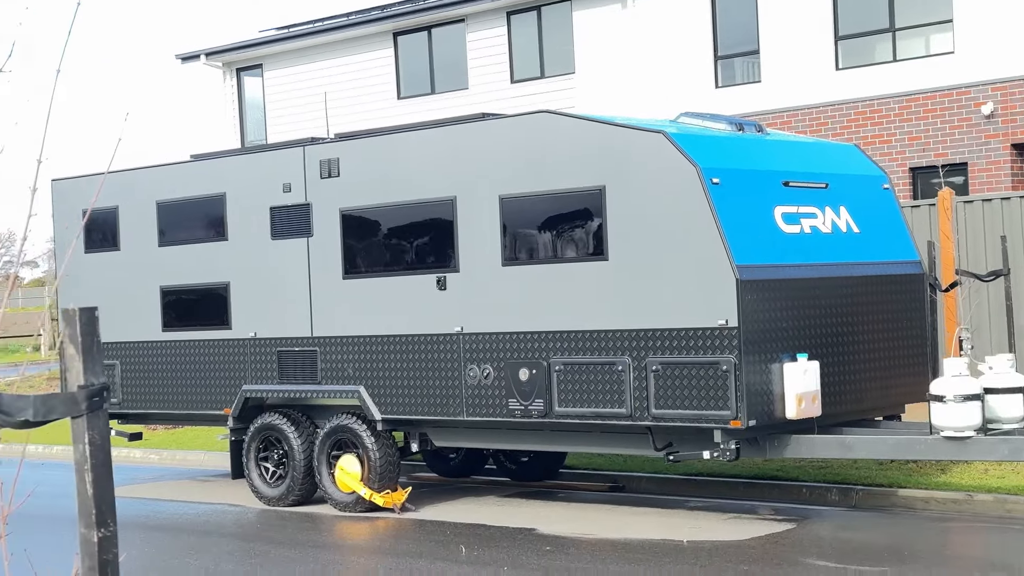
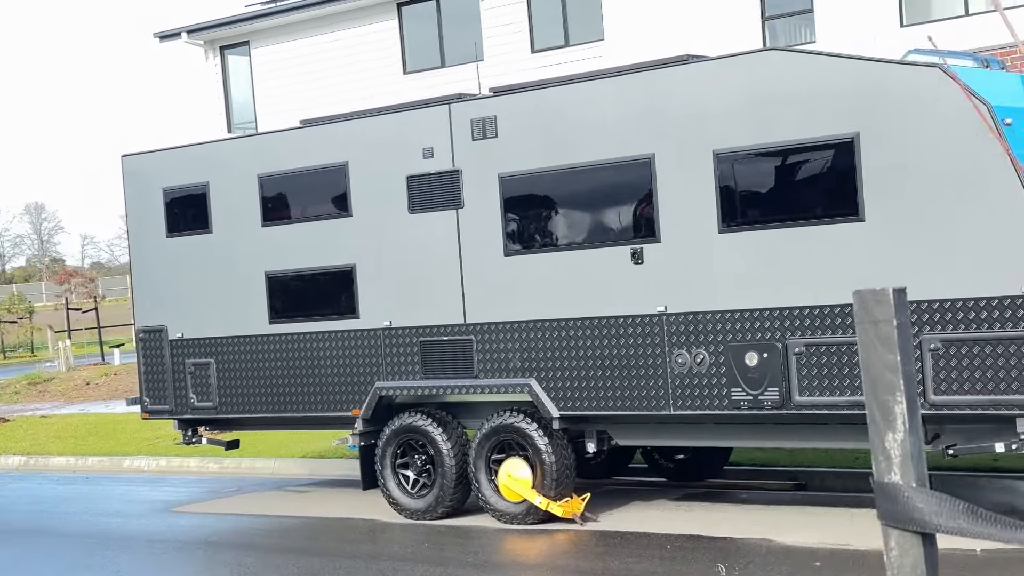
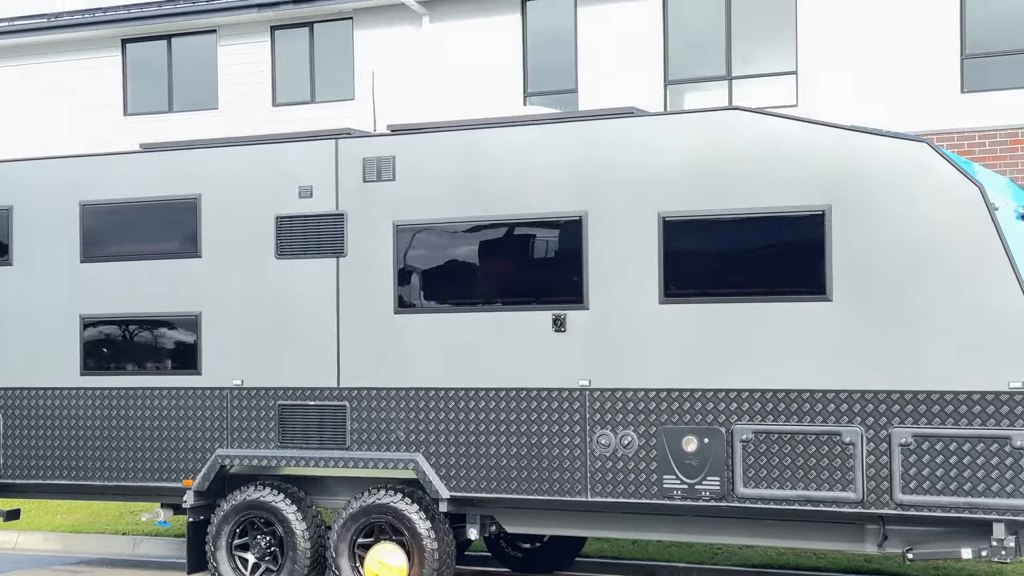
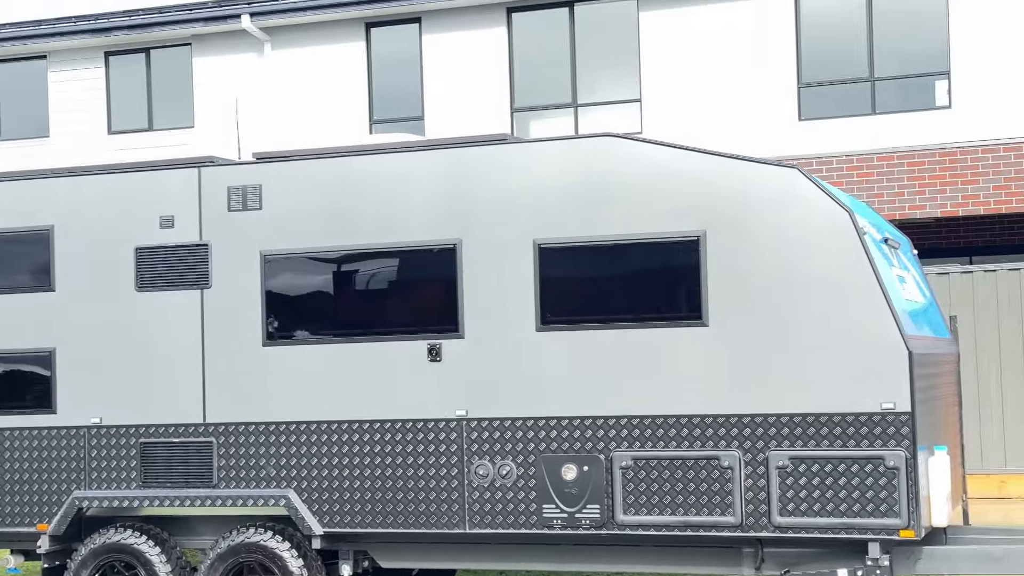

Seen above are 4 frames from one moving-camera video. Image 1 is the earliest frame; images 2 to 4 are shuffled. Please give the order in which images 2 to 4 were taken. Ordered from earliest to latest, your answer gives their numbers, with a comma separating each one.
2, 3, 4
